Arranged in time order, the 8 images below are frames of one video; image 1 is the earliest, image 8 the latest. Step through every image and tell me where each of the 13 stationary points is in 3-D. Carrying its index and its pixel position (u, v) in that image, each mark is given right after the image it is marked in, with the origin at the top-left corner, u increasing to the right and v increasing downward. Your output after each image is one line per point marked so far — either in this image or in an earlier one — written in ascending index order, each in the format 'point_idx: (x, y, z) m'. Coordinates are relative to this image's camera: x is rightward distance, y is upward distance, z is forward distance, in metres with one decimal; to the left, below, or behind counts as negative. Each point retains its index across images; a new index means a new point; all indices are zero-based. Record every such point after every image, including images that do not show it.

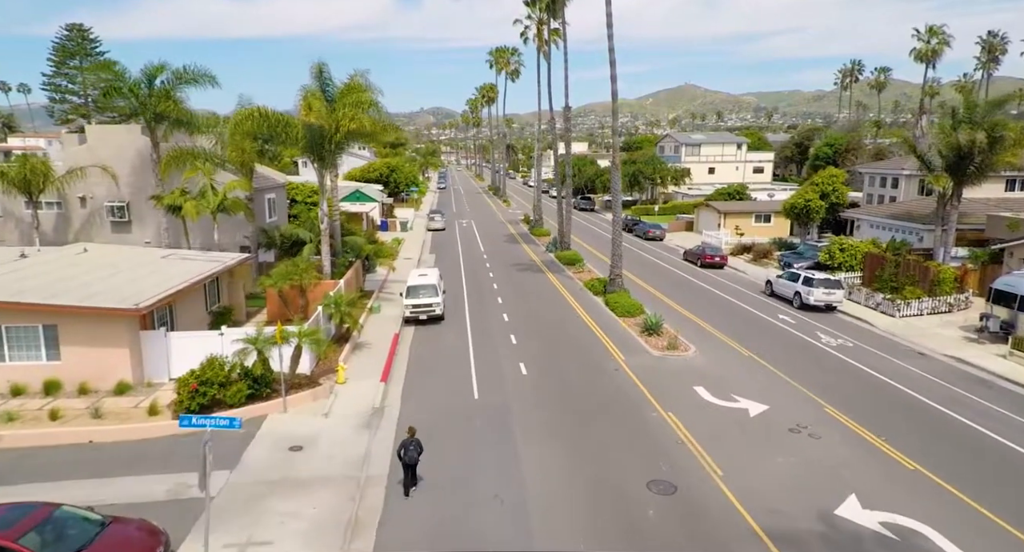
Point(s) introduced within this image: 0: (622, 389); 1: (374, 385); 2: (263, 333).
0: (+3.3, -3.4, +17.3) m
1: (-4.2, -3.3, +17.6) m
2: (-6.8, -1.6, +15.8) m
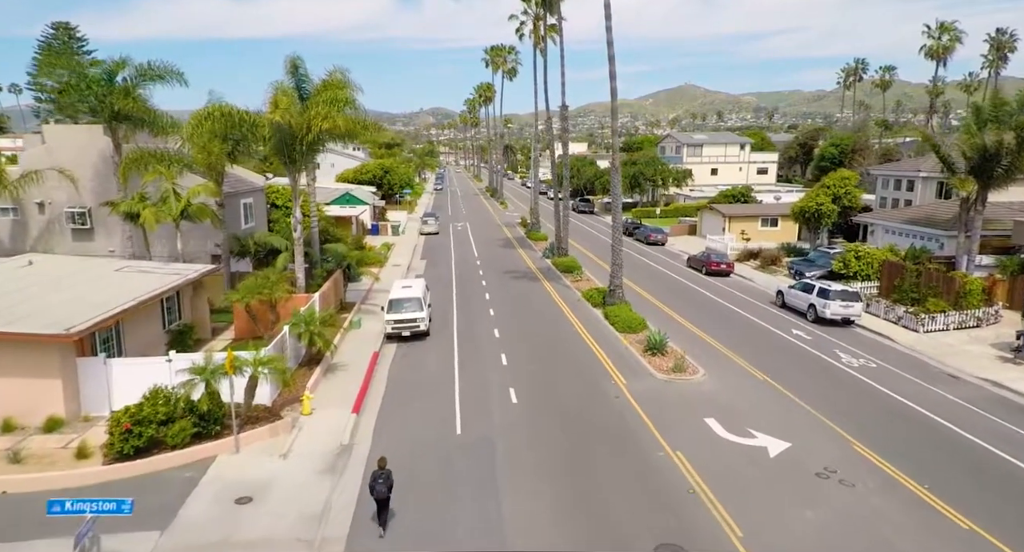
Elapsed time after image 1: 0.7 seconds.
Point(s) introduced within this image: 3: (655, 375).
0: (+3.0, -3.8, +15.3) m
1: (-4.6, -3.8, +15.7) m
2: (-7.2, -2.0, +13.9) m
3: (+4.5, -3.1, +18.2) m
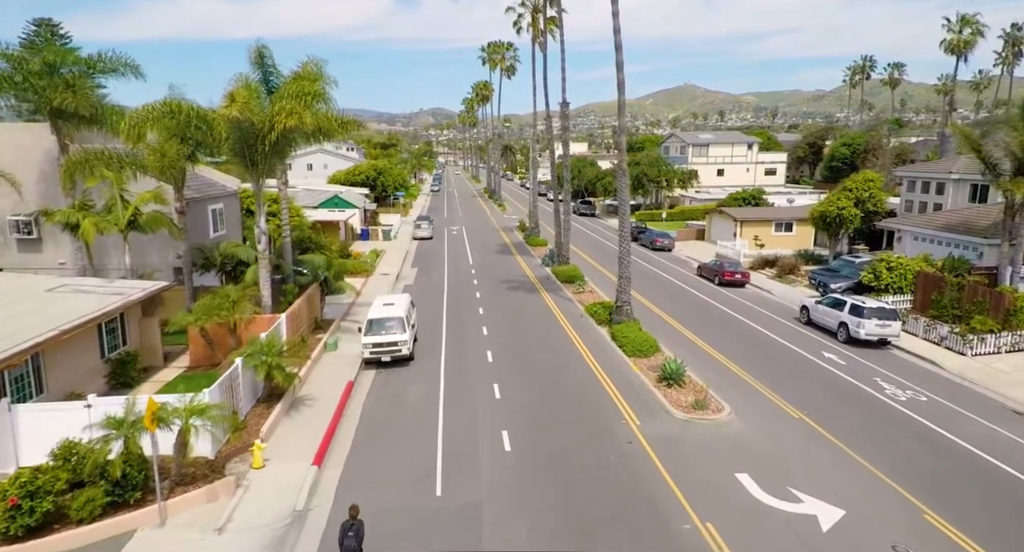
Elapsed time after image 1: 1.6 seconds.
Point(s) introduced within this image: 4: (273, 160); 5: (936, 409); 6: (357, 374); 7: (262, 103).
0: (+2.8, -4.4, +12.7) m
1: (-4.8, -4.4, +13.1) m
2: (-7.4, -2.6, +11.3) m
3: (+4.3, -3.7, +15.6) m
4: (-7.7, +3.7, +18.5) m
5: (+12.3, -3.8, +16.8) m
6: (-5.1, -3.2, +19.1) m
7: (-7.9, +5.5, +18.3) m
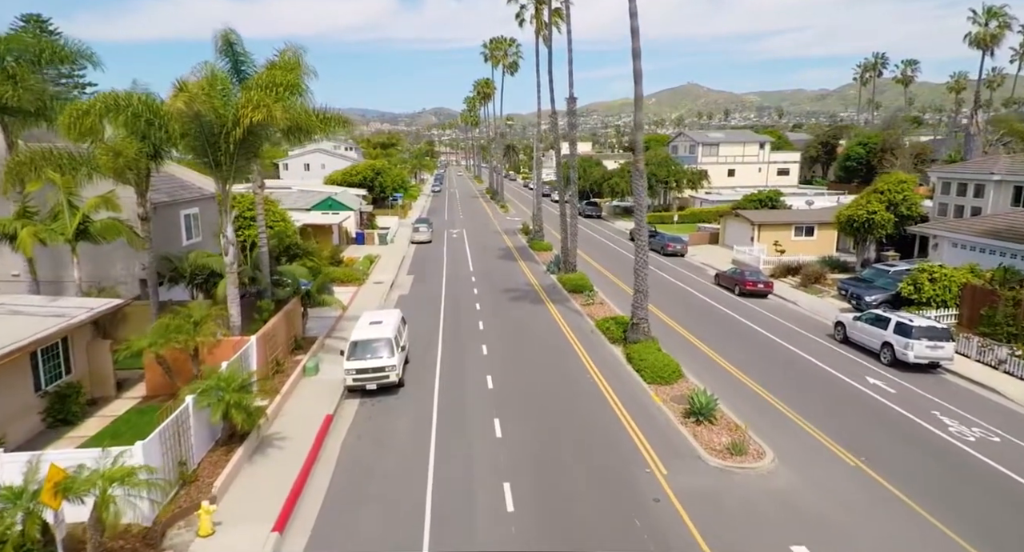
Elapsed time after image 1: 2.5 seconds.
0: (+2.9, -4.9, +10.3) m
1: (-4.7, -4.9, +10.7) m
2: (-7.3, -3.1, +8.9) m
3: (+4.4, -4.2, +13.2) m
4: (-7.6, +3.3, +16.1) m
5: (+12.4, -4.3, +14.4) m
6: (-5.0, -3.7, +16.7) m
7: (-7.8, +5.0, +16.0) m
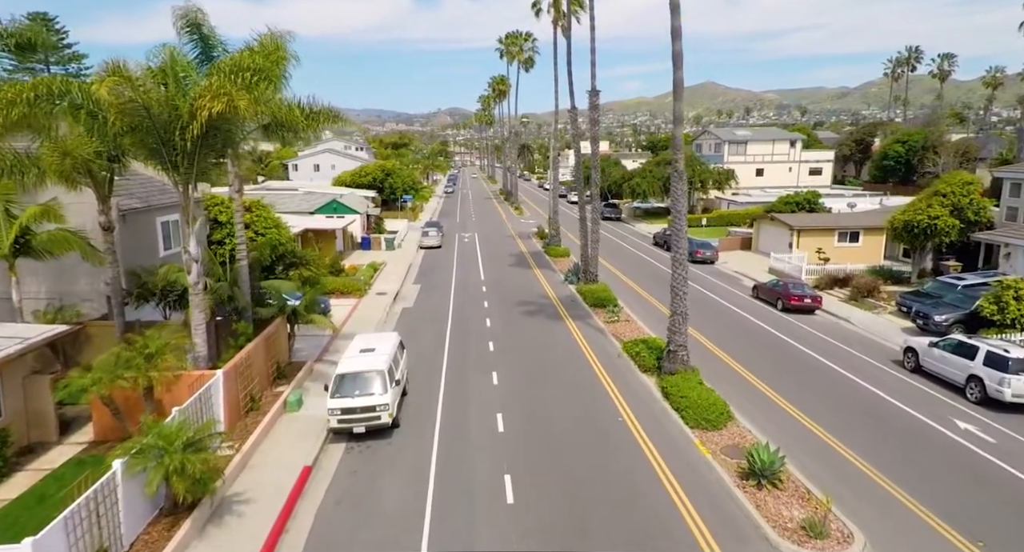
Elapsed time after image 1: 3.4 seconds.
0: (+3.1, -5.5, +7.5) m
1: (-4.5, -5.4, +8.0) m
2: (-7.1, -3.6, +6.3) m
3: (+4.7, -4.7, +10.3) m
4: (-7.2, +2.7, +13.5) m
5: (+12.7, -4.9, +11.3) m
6: (-4.7, -4.2, +14.0) m
7: (-7.5, +4.5, +13.4) m
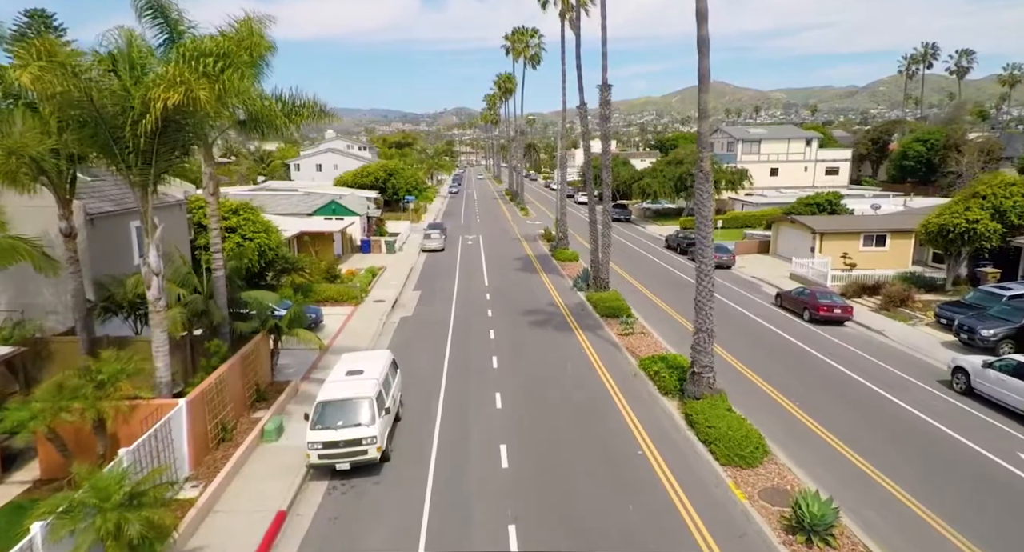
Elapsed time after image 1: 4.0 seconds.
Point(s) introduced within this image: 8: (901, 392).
0: (+3.1, -5.8, +5.7) m
1: (-4.5, -5.7, +6.3) m
2: (-7.1, -4.0, +4.6) m
3: (+4.7, -5.1, +8.5) m
4: (-7.1, +2.4, +11.8) m
5: (+12.7, -5.2, +9.4) m
6: (-4.6, -4.6, +12.3) m
7: (-7.4, +4.2, +11.7) m
8: (+11.4, -3.2, +17.5) m
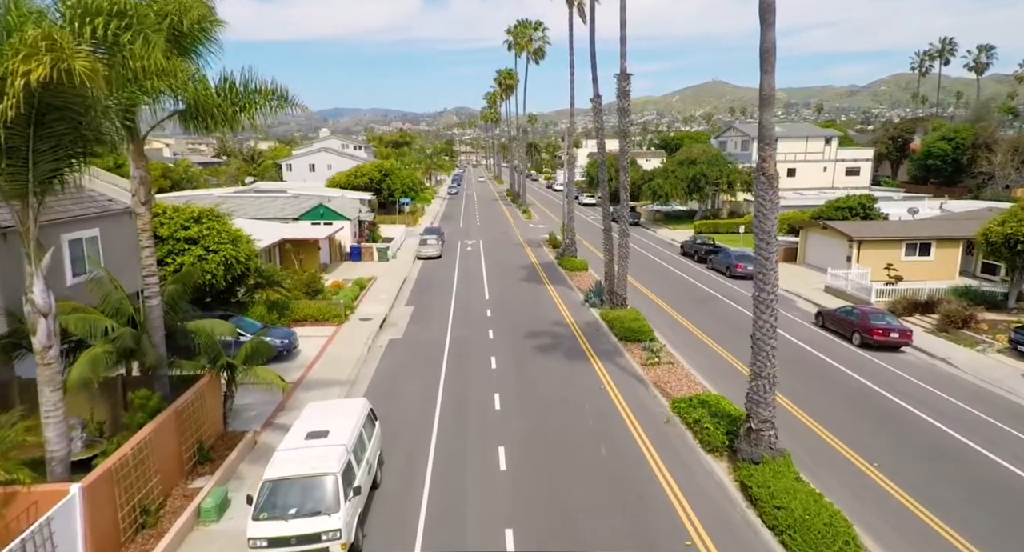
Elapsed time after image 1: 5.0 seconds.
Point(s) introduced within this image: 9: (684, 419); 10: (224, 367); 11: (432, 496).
0: (+3.2, -6.4, +2.5) m
1: (-4.3, -6.4, +3.1) m
2: (-7.0, -4.6, +1.4) m
3: (+4.9, -5.7, +5.3) m
4: (-6.9, +1.8, +8.6) m
5: (+12.9, -5.9, +6.2) m
6: (-4.4, -5.2, +9.1) m
7: (-7.2, +3.5, +8.5) m
8: (+11.6, -3.9, +14.3) m
9: (+4.3, -3.5, +14.7) m
10: (-7.0, -2.1, +14.6) m
11: (-1.6, -4.5, +12.0) m
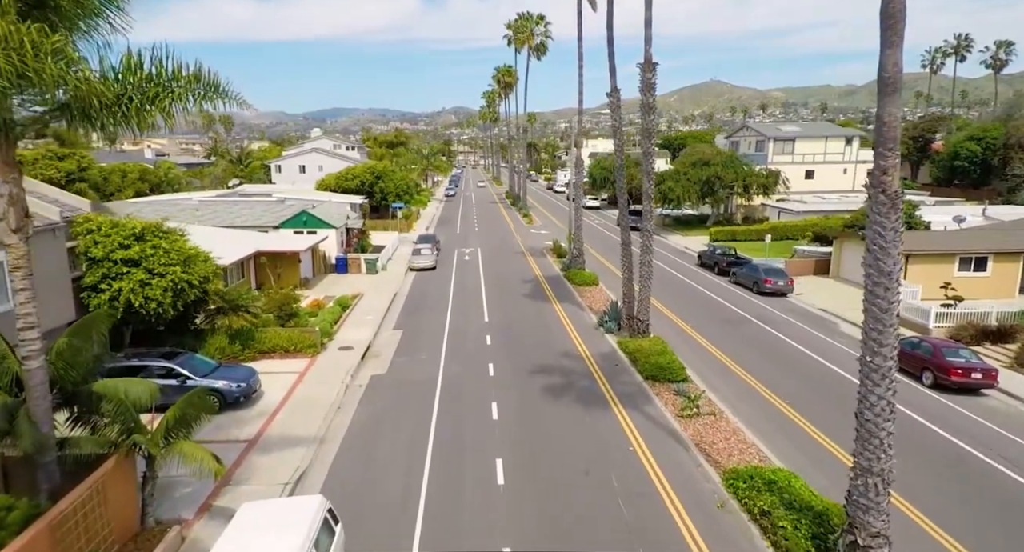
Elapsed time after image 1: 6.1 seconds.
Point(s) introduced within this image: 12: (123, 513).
0: (+3.4, -7.2, -0.8) m
1: (-4.1, -7.2, -0.2) m
2: (-6.8, -5.4, -1.9) m
3: (+5.1, -6.5, +2.0) m
4: (-6.8, +0.9, +5.3) m
5: (+13.1, -6.7, +2.9) m
6: (-4.2, -6.0, +5.8) m
7: (-7.0, +2.7, +5.1) m
8: (+11.7, -4.7, +11.0) m
9: (+4.5, -4.4, +11.4) m
10: (-6.8, -2.9, +11.3) m
11: (-1.4, -5.3, +8.7) m
12: (-6.8, -4.1, +10.5) m
